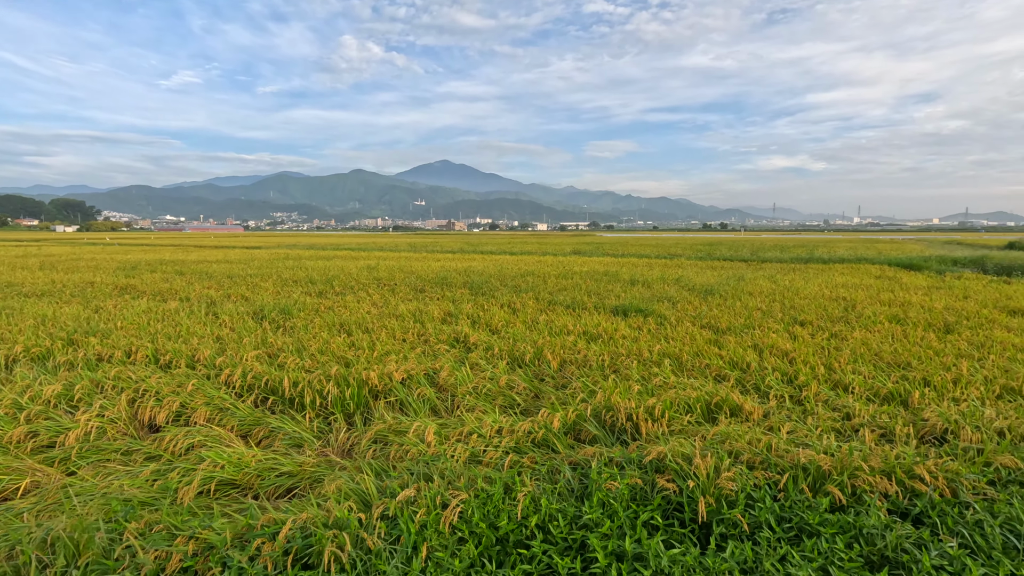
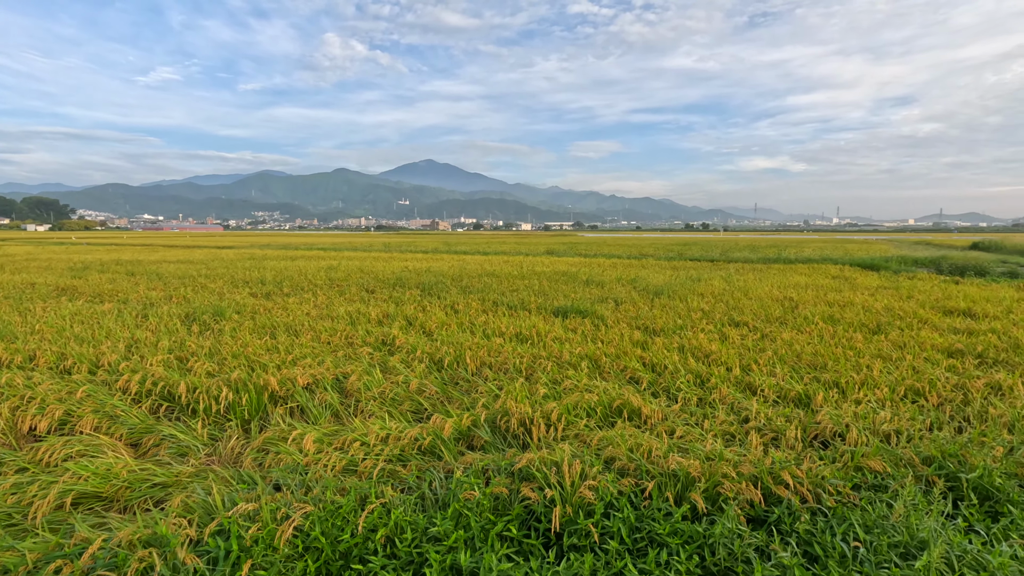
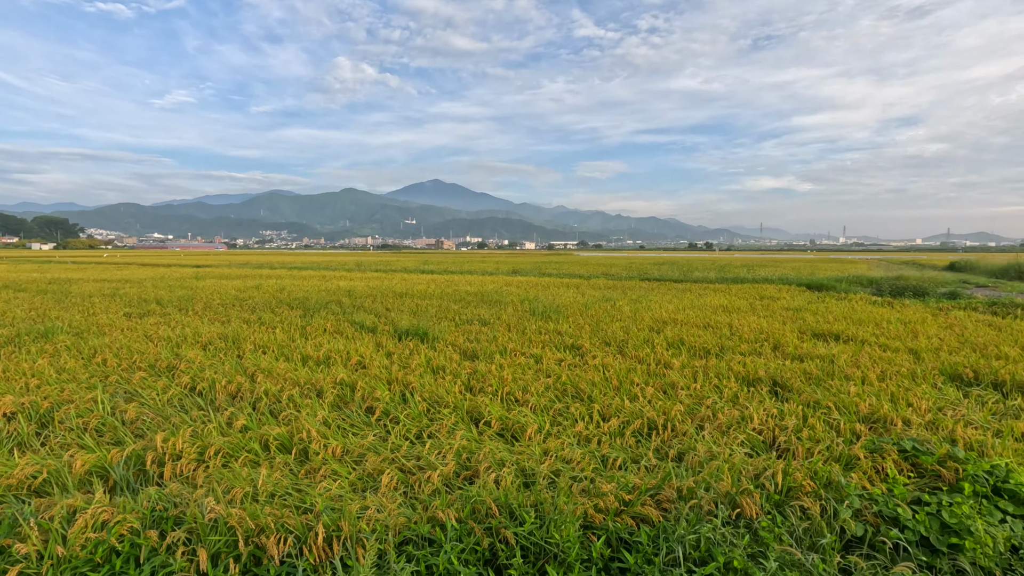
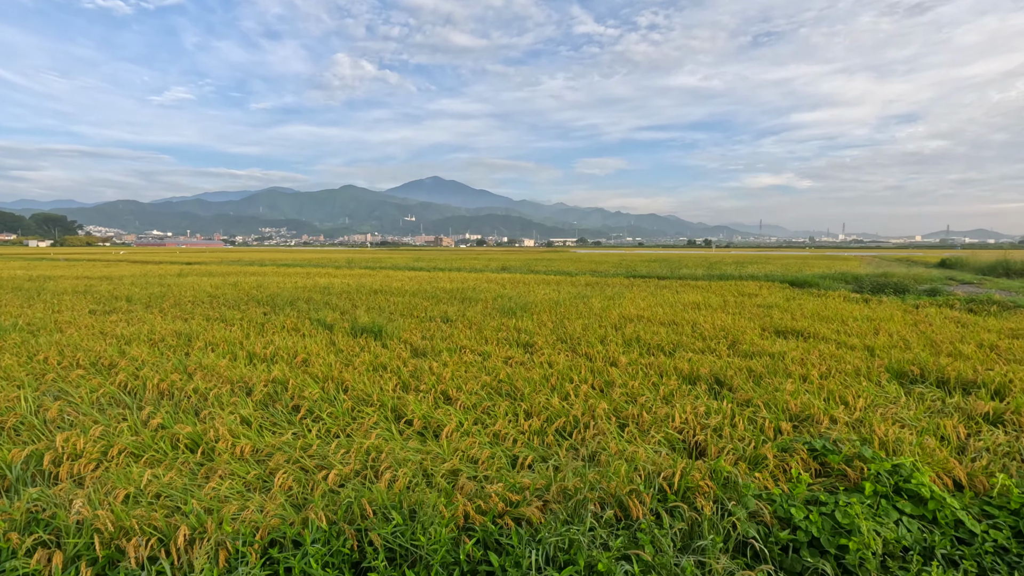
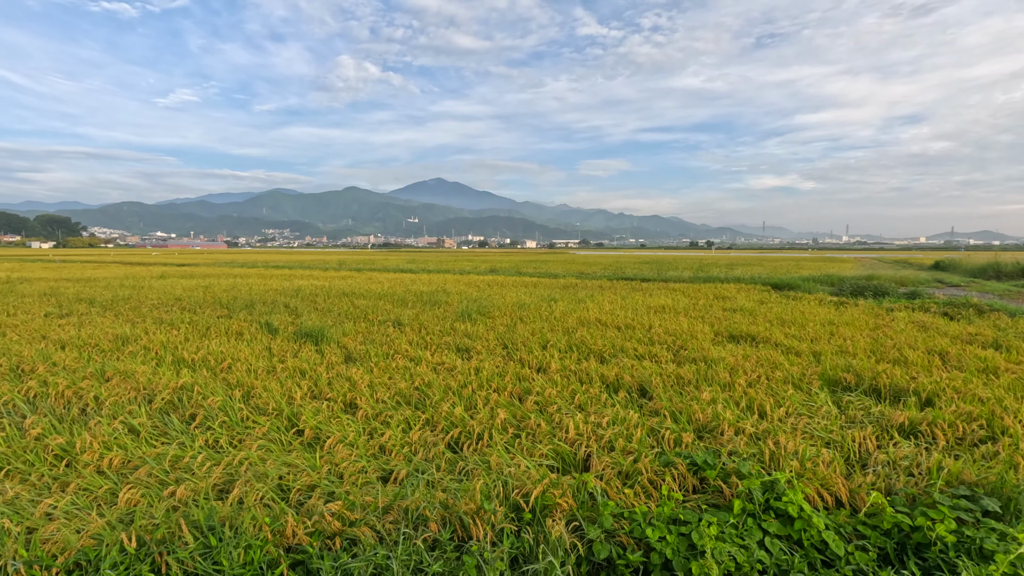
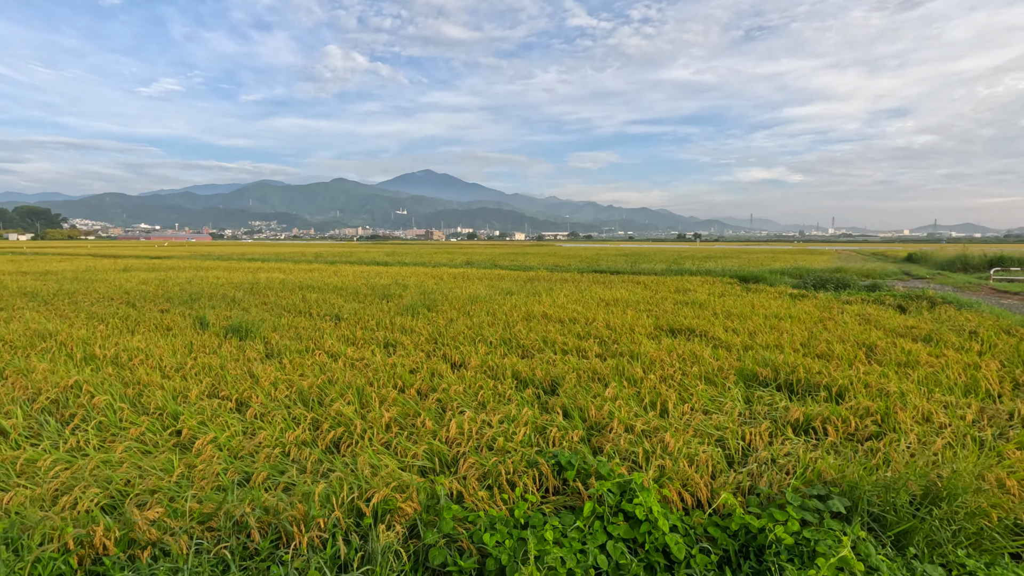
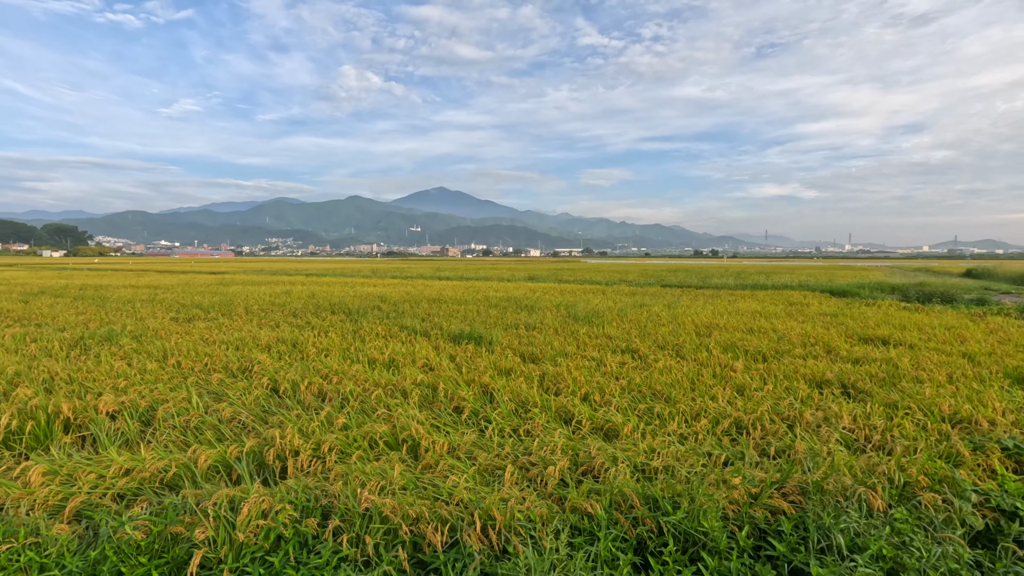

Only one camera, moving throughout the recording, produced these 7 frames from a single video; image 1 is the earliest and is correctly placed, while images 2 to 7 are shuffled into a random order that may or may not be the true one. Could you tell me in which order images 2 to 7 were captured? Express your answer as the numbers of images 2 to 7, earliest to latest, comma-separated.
2, 7, 3, 4, 5, 6
